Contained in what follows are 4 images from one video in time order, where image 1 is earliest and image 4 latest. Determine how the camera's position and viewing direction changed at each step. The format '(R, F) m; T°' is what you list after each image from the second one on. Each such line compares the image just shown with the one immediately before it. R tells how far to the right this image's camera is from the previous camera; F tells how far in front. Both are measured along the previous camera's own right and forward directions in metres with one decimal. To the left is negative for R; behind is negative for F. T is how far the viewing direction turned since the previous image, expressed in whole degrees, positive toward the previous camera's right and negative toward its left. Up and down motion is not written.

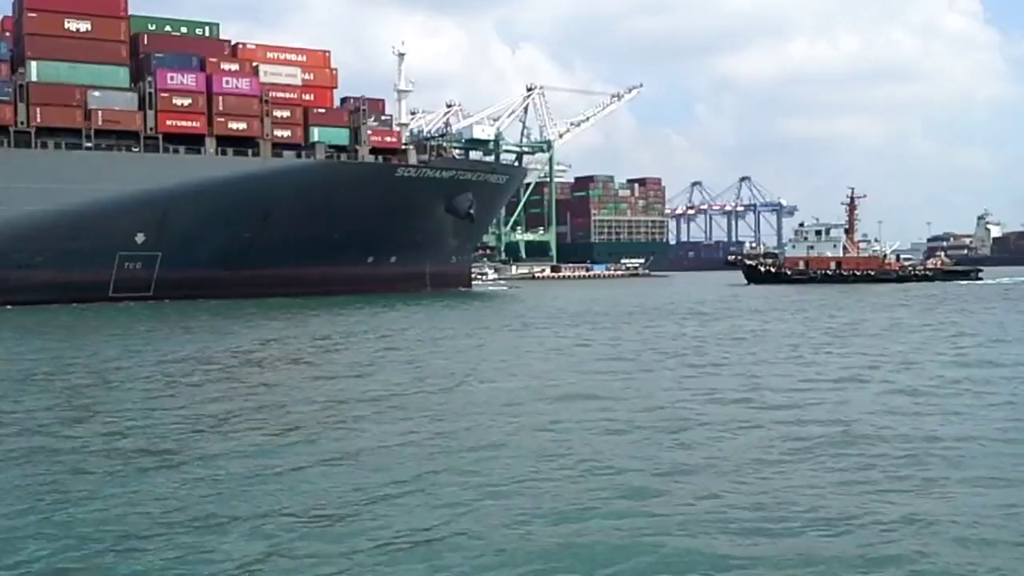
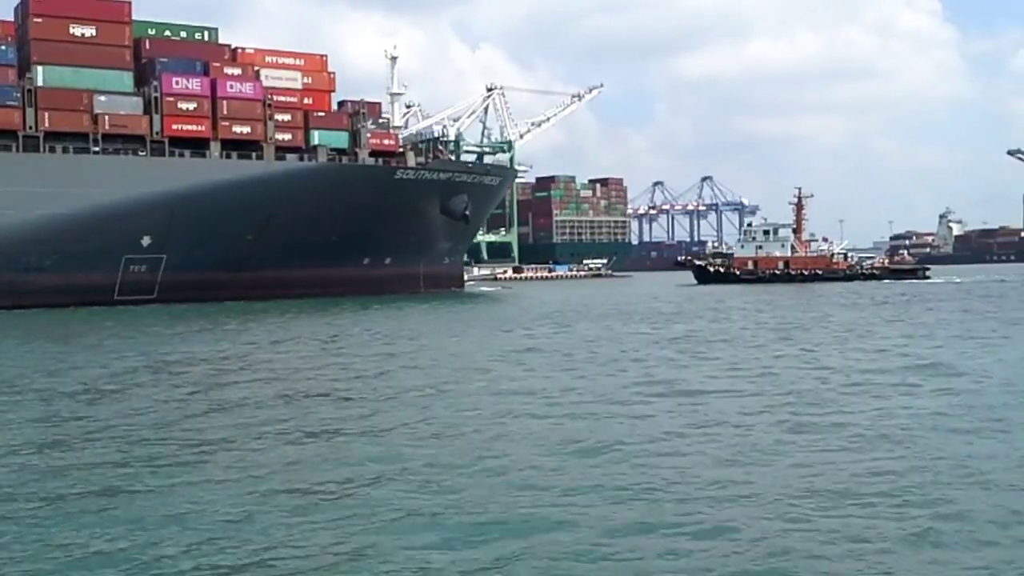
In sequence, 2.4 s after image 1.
(-2.7, -1.8) m; +1°
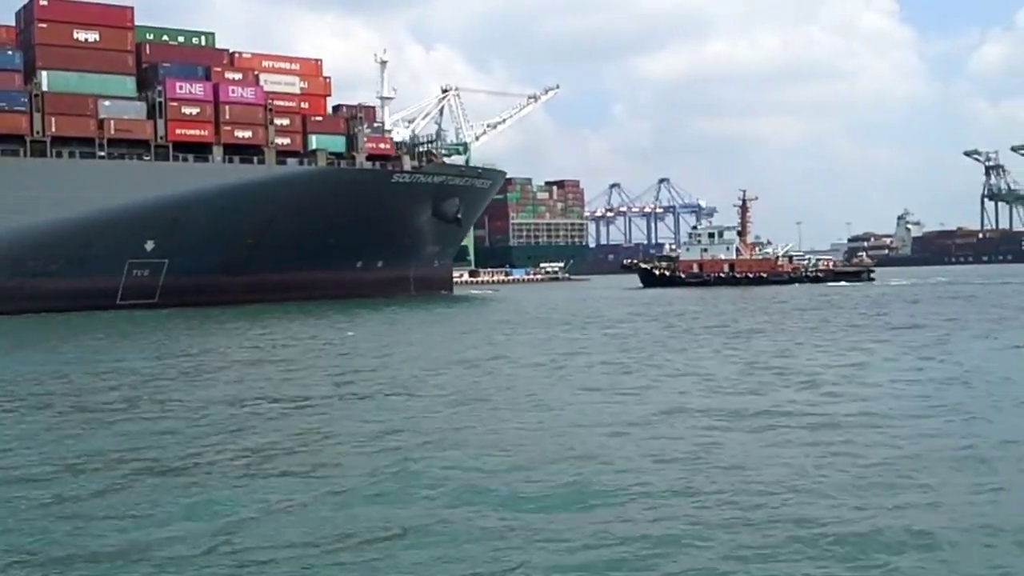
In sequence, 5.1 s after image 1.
(-2.5, -2.0) m; +1°
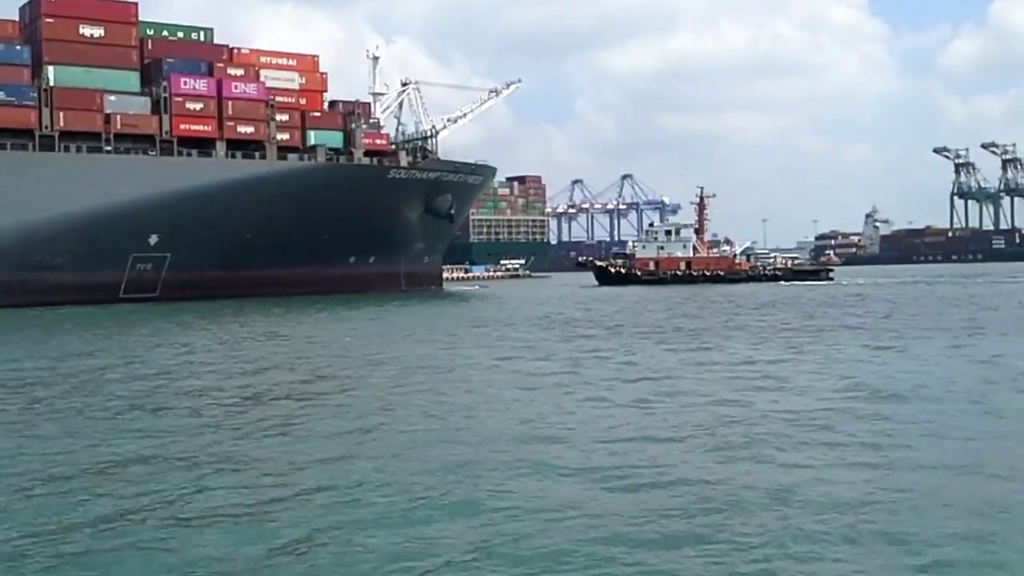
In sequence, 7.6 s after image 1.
(-3.5, -2.0) m; +1°
